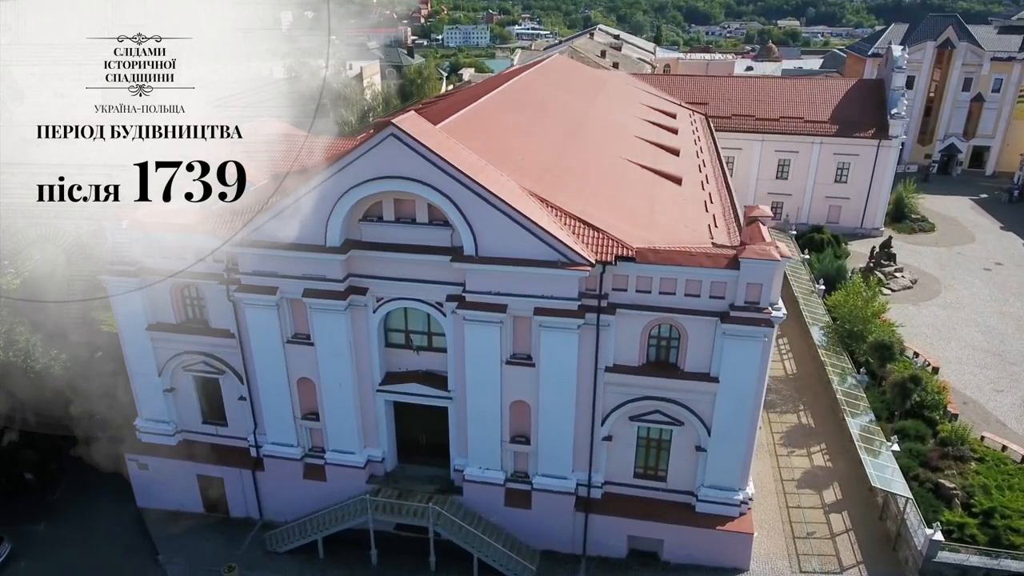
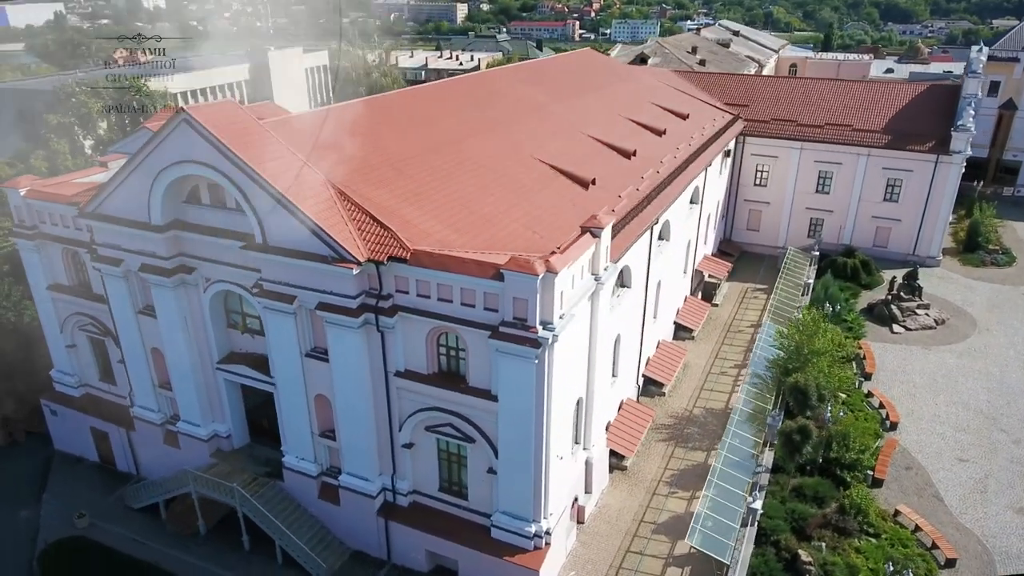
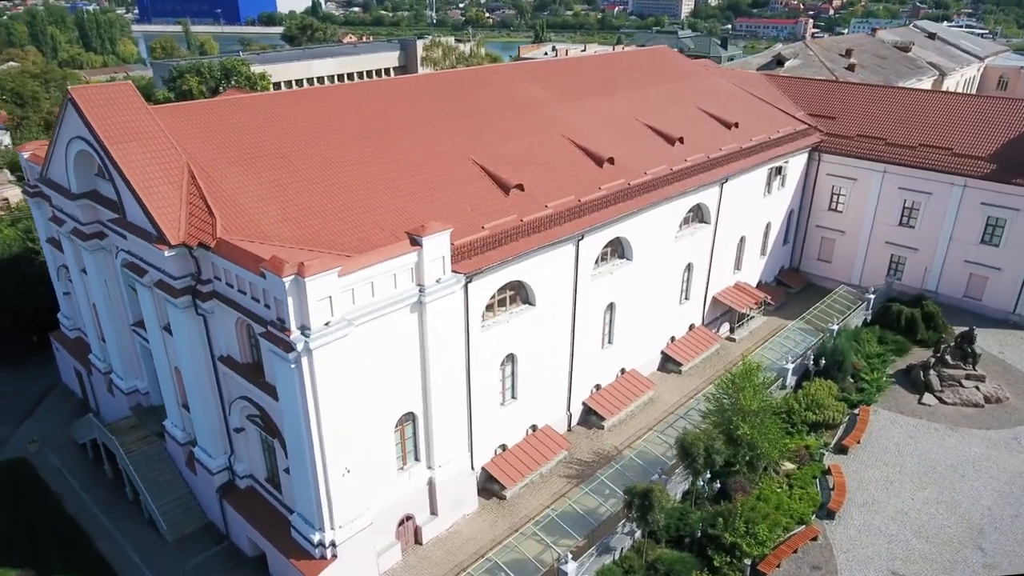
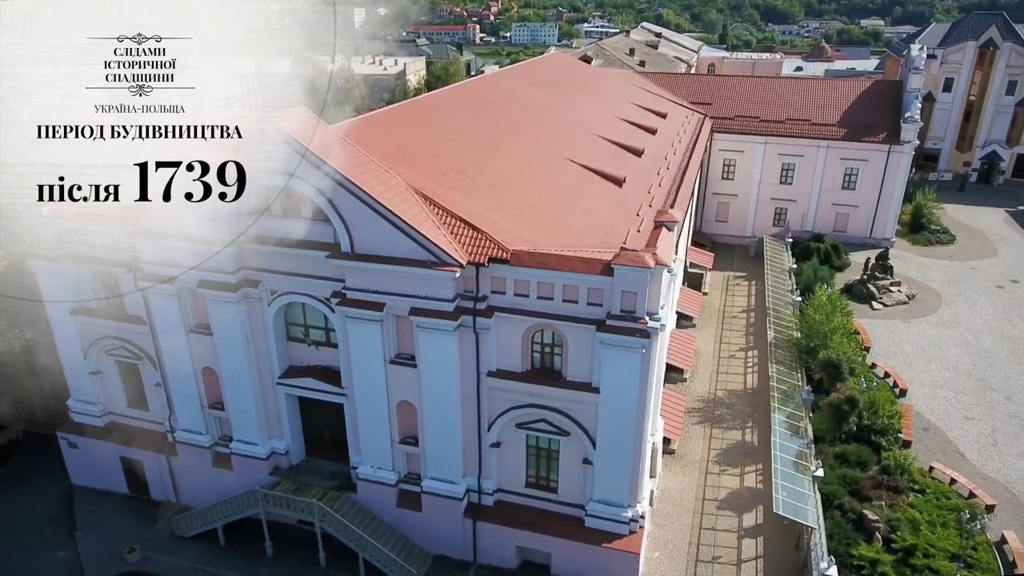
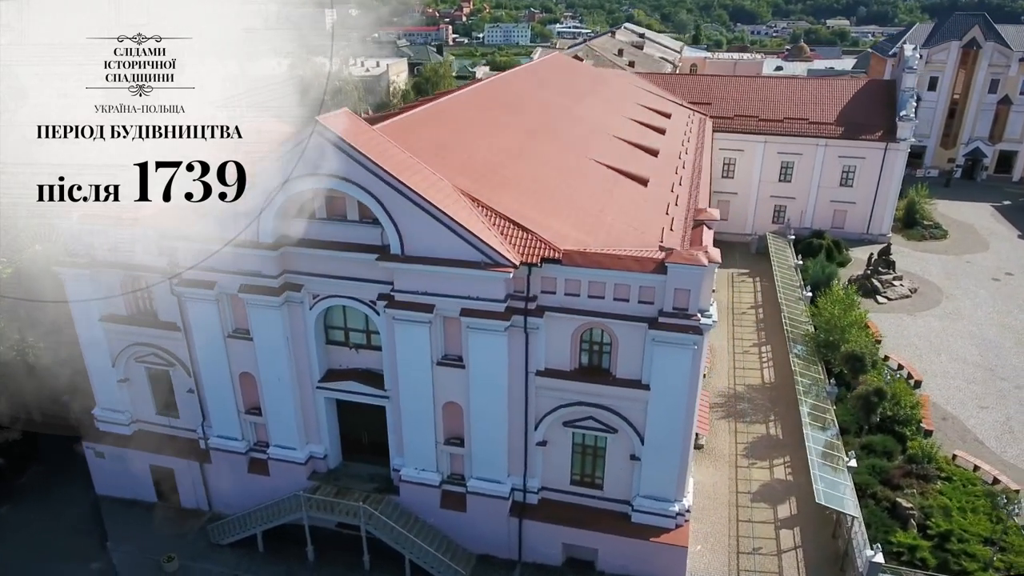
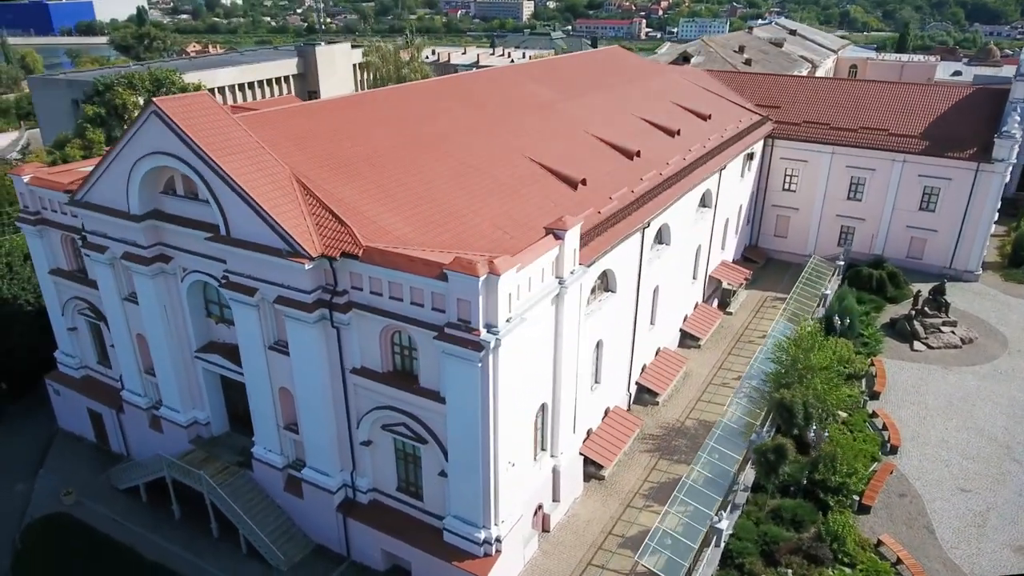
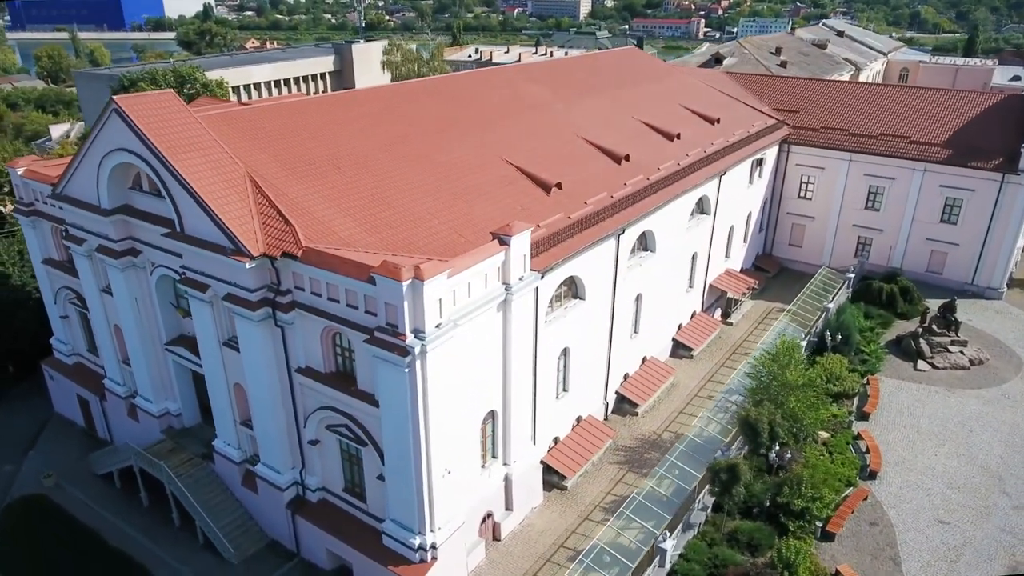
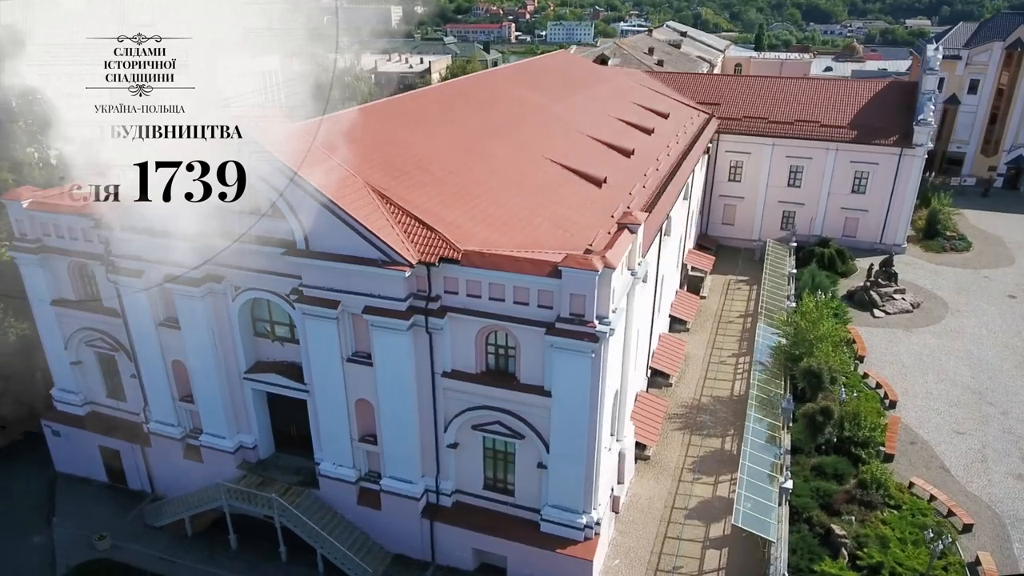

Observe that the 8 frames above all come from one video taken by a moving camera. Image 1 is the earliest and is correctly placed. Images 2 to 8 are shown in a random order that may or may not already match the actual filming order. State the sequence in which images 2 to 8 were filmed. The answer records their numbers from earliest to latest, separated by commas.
5, 4, 8, 2, 6, 7, 3
